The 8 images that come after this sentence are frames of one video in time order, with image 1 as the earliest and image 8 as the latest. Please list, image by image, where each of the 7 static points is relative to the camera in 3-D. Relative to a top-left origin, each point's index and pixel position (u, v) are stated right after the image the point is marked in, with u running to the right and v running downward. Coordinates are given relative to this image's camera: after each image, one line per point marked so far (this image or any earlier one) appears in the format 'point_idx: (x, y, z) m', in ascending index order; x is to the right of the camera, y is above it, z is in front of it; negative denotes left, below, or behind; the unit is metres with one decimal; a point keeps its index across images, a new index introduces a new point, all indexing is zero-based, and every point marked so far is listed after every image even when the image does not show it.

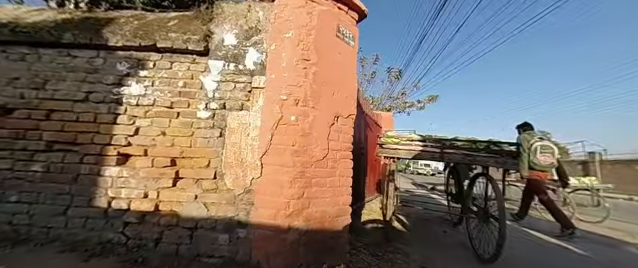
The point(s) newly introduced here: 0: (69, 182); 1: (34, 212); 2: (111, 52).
0: (-2.0, -0.4, +1.9) m
1: (-2.3, -0.6, +1.8) m
2: (-1.9, +0.7, +2.1) m
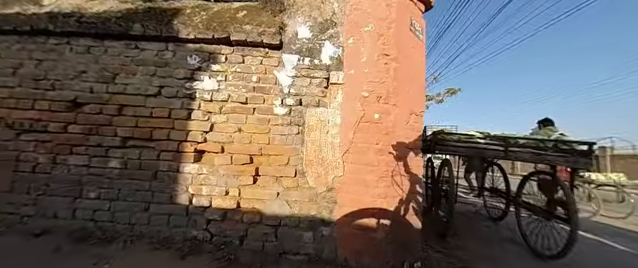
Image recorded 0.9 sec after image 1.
0: (-1.4, -0.4, +1.8) m
1: (-1.6, -0.6, +1.8) m
2: (-1.2, +0.8, +2.0) m
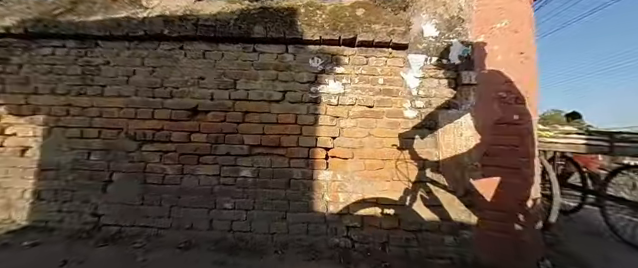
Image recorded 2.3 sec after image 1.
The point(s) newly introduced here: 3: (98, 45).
0: (-0.3, -0.4, +1.8) m
1: (-0.5, -0.7, +1.8) m
2: (-0.1, +0.7, +1.9) m
3: (-1.9, +0.8, +1.9) m
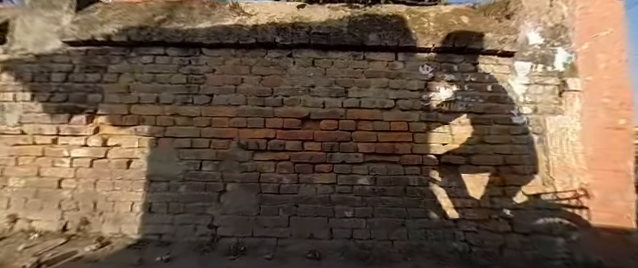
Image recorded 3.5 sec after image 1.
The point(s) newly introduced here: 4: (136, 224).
0: (+0.7, -0.5, +1.8) m
1: (+0.4, -0.7, +1.8) m
2: (+0.8, +0.7, +1.9) m
3: (-1.0, +0.7, +1.9) m
4: (-1.4, -0.7, +1.8) m
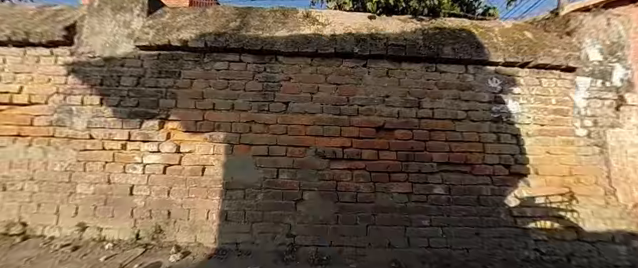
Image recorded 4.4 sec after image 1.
0: (+1.3, -0.6, +1.9) m
1: (+1.0, -0.8, +1.8) m
2: (+1.4, +0.6, +2.0) m
3: (-0.3, +0.6, +1.9) m
4: (-0.8, -0.8, +1.7) m
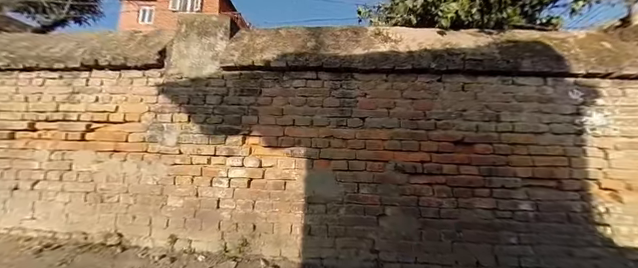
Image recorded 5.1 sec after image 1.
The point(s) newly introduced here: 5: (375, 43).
0: (+1.9, -0.7, +1.8) m
1: (+1.7, -0.9, +1.7) m
2: (+2.1, +0.5, +1.9) m
3: (+0.3, +0.5, +2.0) m
4: (-0.2, -0.9, +1.8) m
5: (+0.5, +0.8, +2.0) m
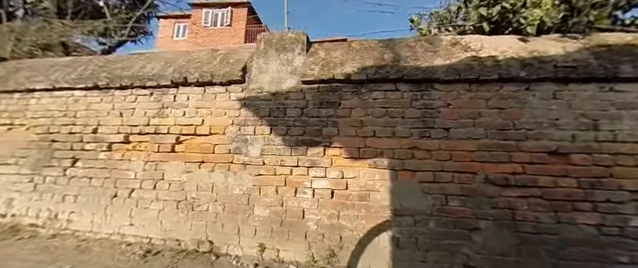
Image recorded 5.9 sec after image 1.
0: (+2.6, -0.8, +1.6) m
1: (+2.4, -1.0, +1.6) m
2: (+2.8, +0.4, +1.8) m
3: (+1.0, +0.4, +2.0) m
4: (+0.5, -1.0, +1.8) m
5: (+1.2, +0.7, +2.0) m
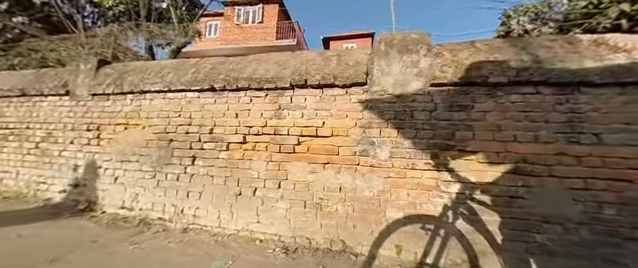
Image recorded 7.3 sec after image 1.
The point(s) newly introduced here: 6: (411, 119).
0: (+3.8, -0.8, +1.4) m
1: (+3.5, -1.0, +1.4) m
2: (+3.9, +0.3, +1.6) m
3: (+2.2, +0.4, +1.9) m
4: (+1.7, -1.0, +1.7) m
5: (+2.4, +0.7, +1.9) m
6: (+0.9, +0.1, +2.1) m
